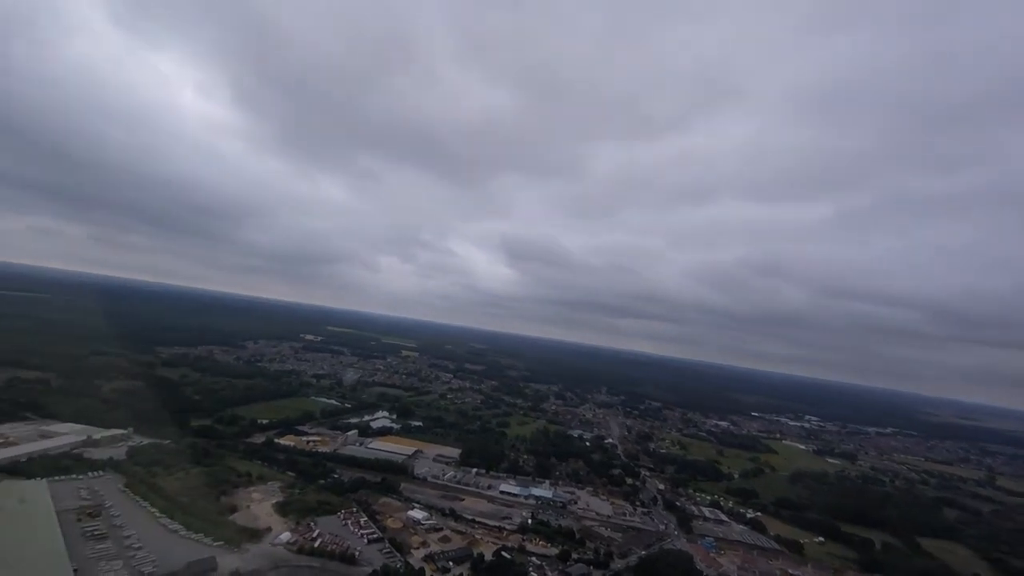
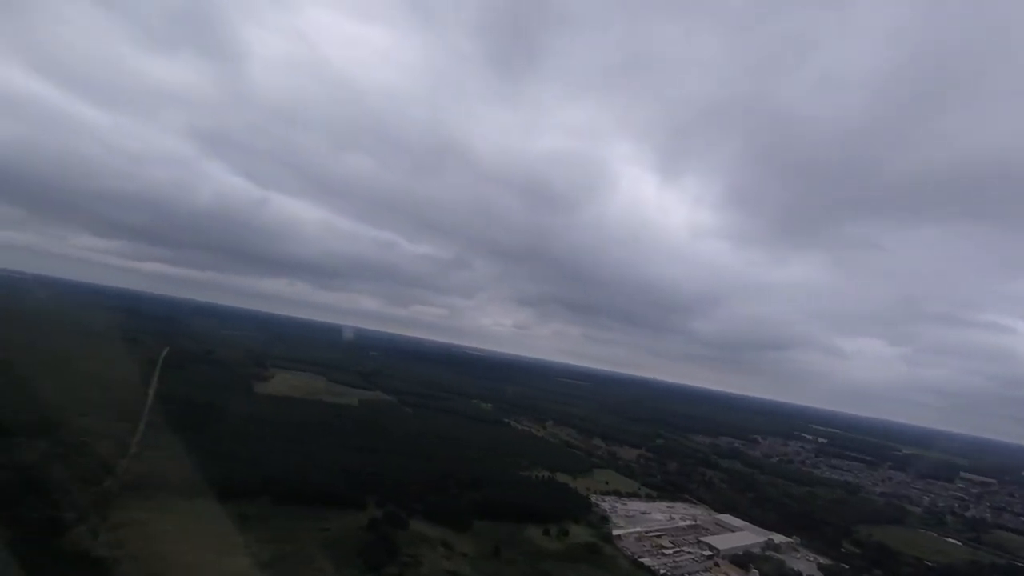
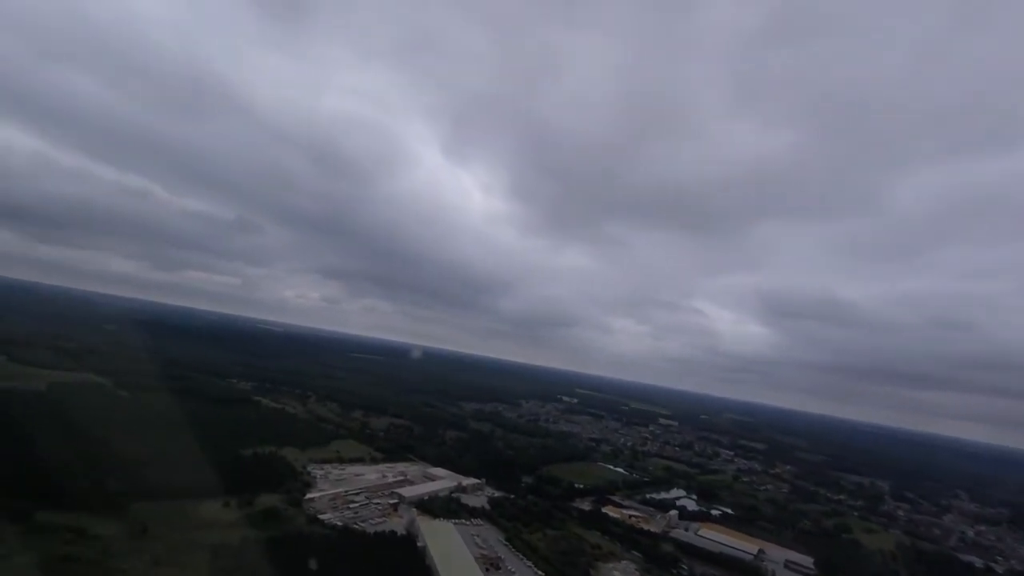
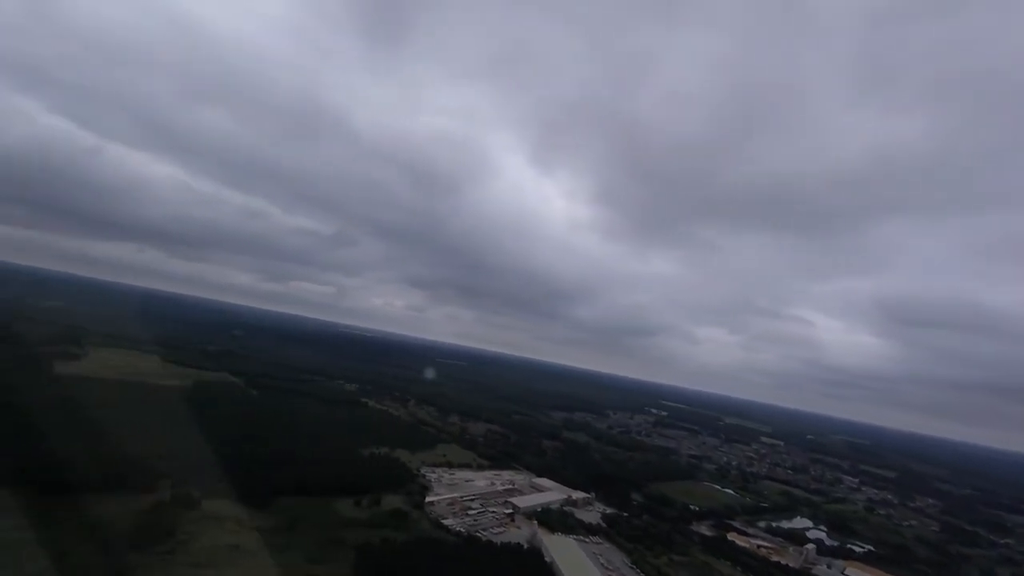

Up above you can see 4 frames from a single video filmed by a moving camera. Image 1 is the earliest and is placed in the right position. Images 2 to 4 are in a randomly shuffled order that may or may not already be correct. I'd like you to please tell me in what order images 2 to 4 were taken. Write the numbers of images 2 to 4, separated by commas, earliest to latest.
3, 4, 2
